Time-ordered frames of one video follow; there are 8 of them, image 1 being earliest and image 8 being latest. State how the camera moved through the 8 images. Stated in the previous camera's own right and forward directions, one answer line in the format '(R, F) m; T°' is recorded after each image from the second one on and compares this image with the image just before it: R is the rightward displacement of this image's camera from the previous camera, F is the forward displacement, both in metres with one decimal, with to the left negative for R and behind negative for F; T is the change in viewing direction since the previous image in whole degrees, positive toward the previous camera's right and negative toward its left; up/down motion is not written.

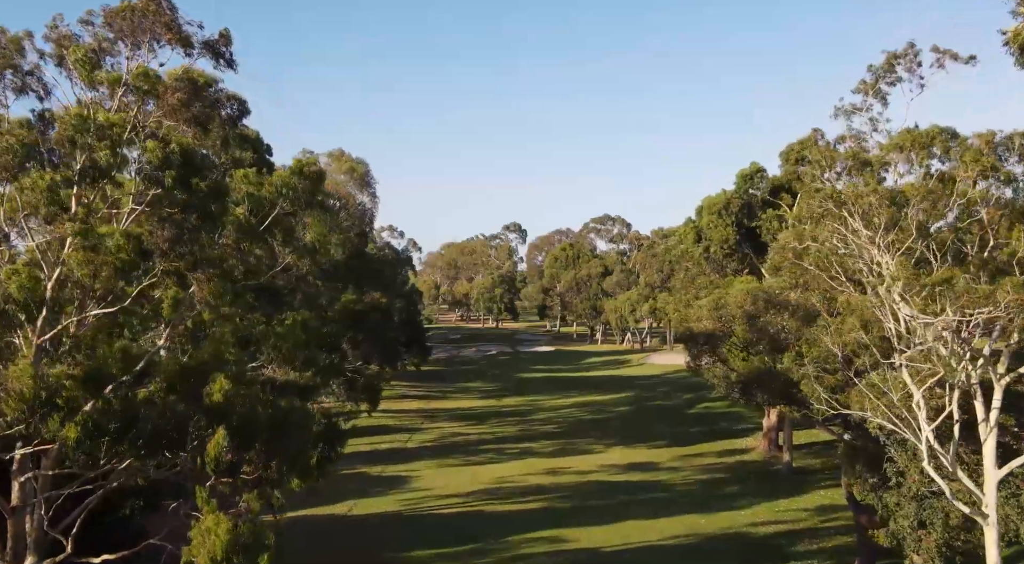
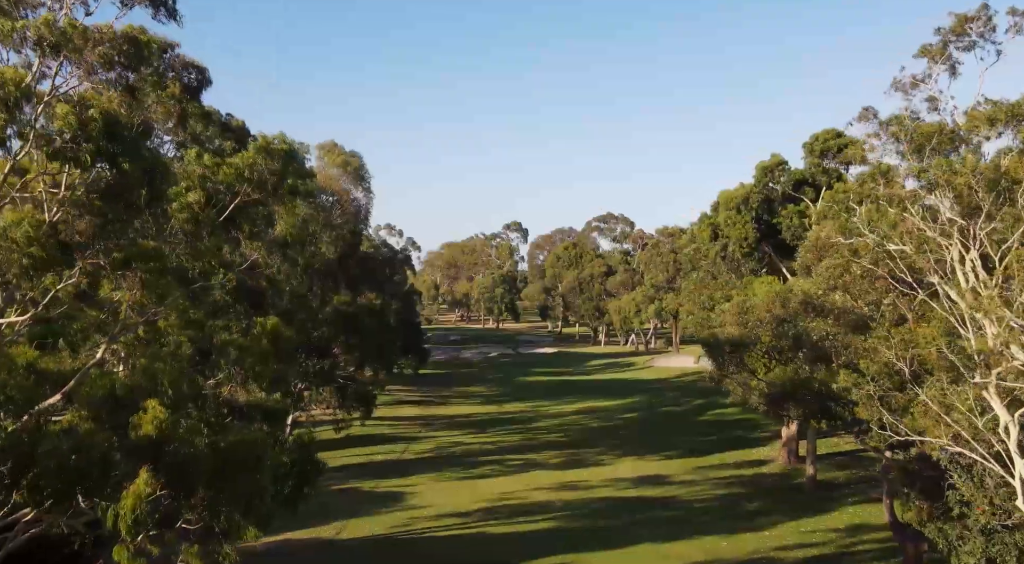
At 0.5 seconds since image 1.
(-0.1, +2.5) m; 0°
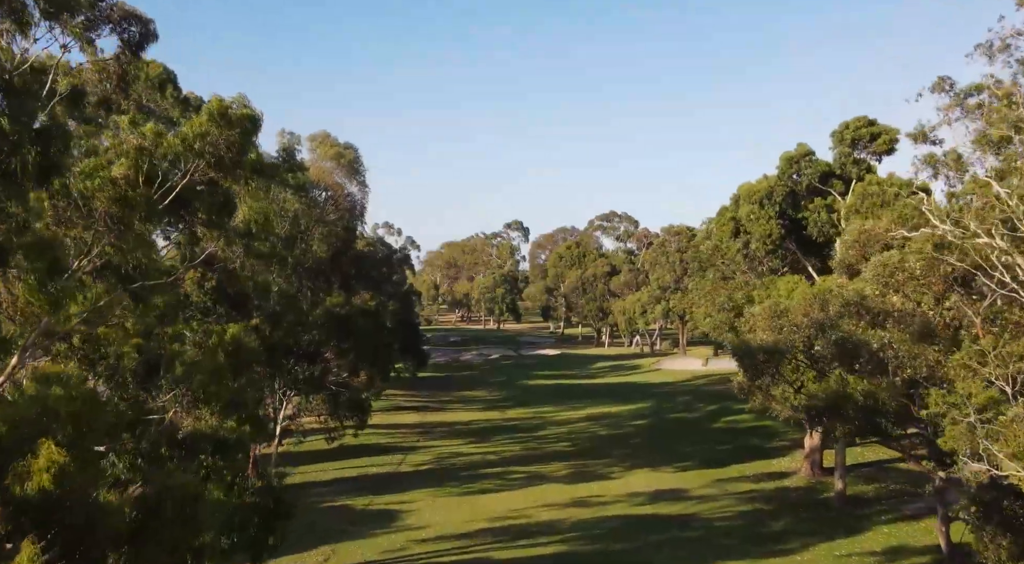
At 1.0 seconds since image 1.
(-0.1, +2.5) m; 0°
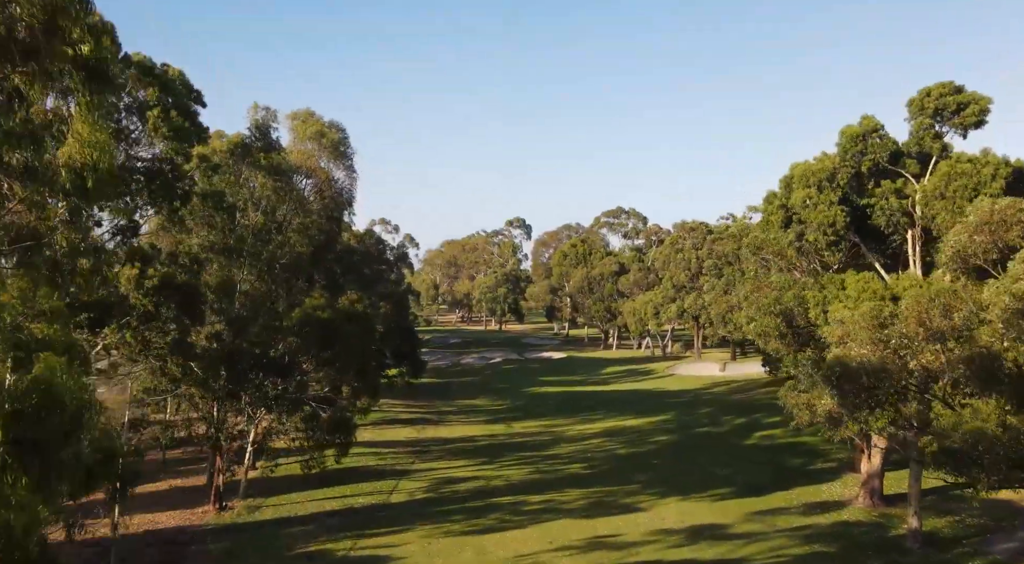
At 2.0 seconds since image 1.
(-0.3, +5.1) m; 0°
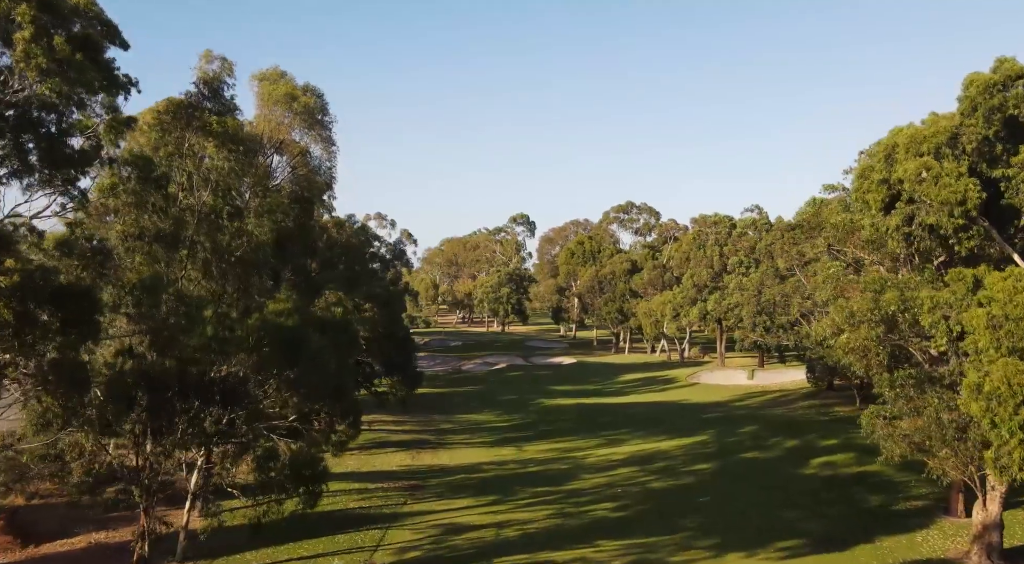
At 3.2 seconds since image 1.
(-0.4, +6.6) m; 0°
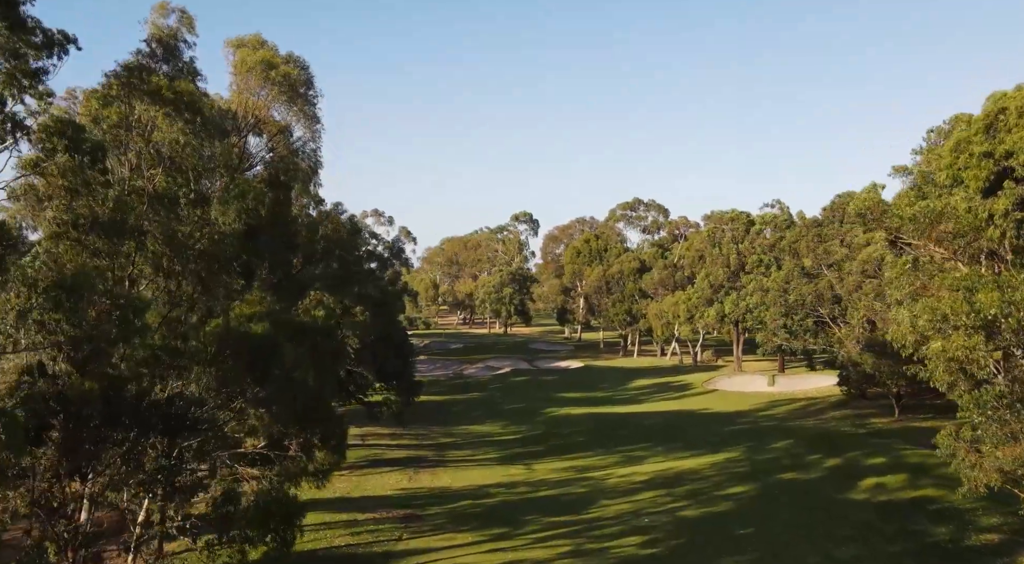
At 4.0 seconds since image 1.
(-0.3, +4.0) m; 0°
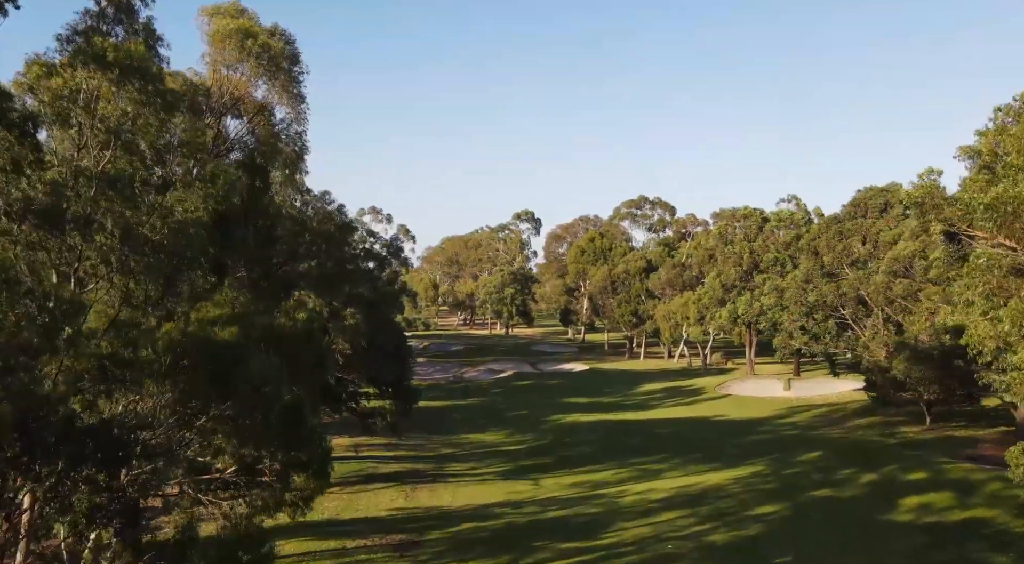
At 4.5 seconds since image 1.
(-0.2, +2.9) m; 0°
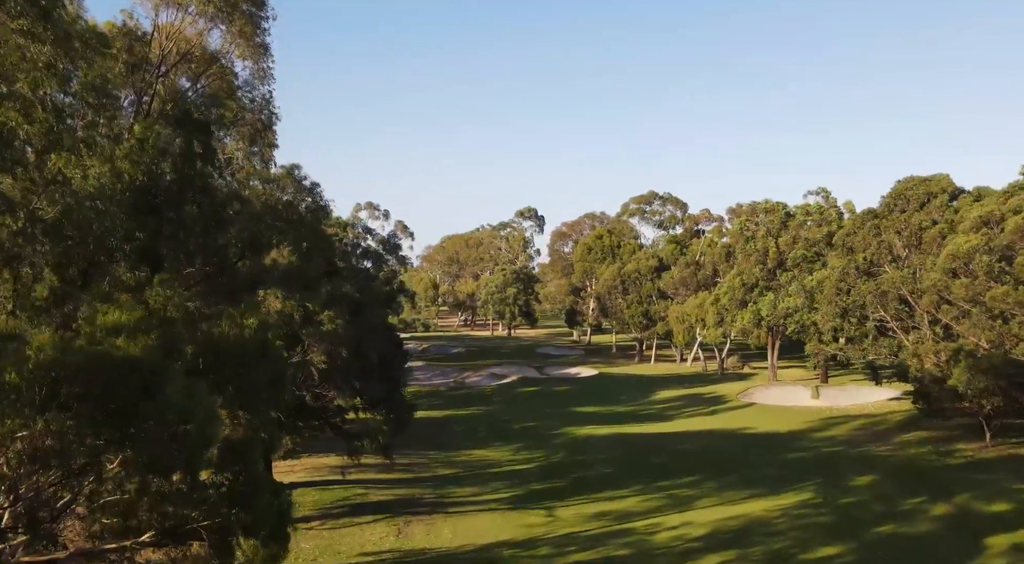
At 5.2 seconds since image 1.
(-0.3, +4.6) m; 0°
